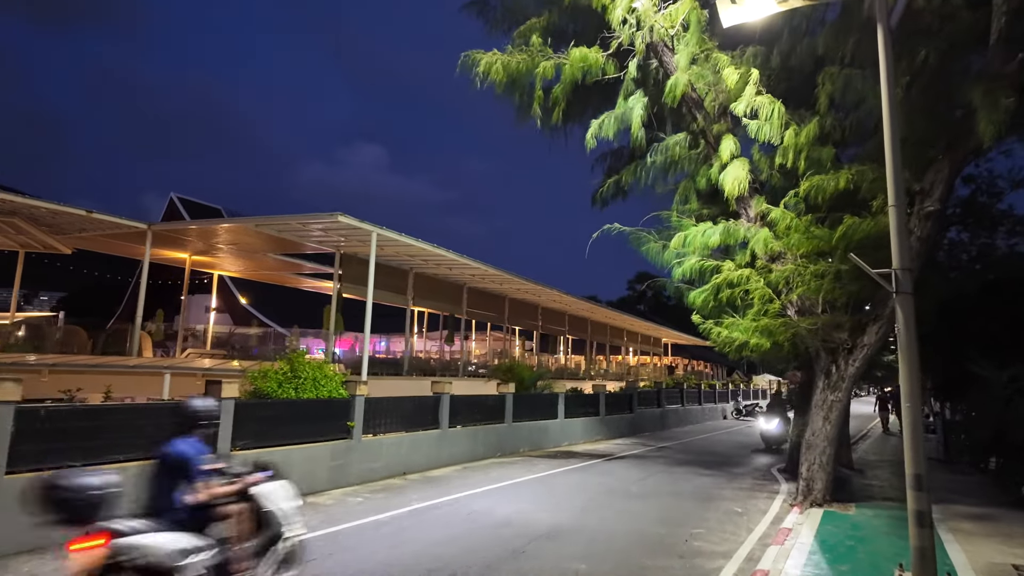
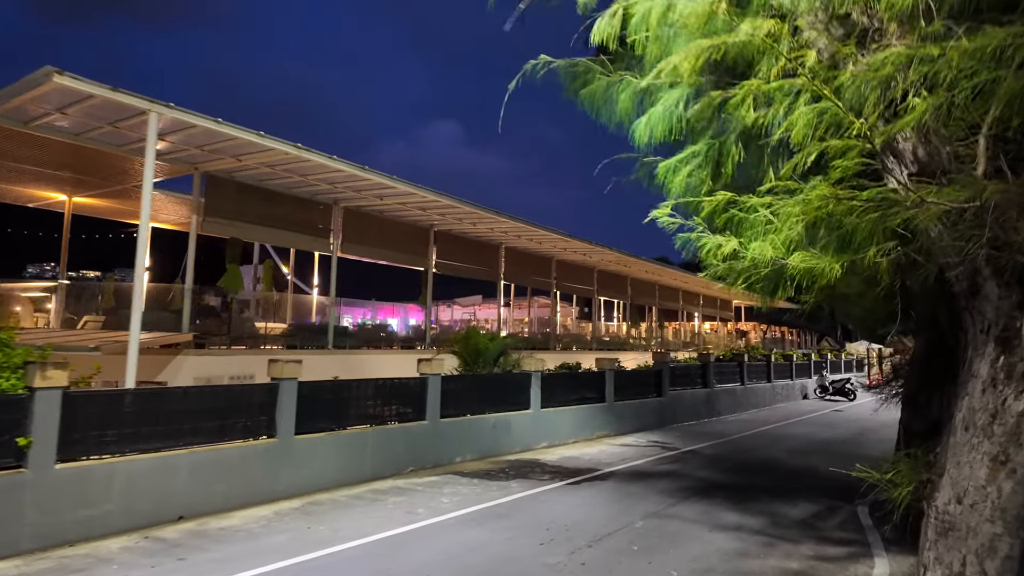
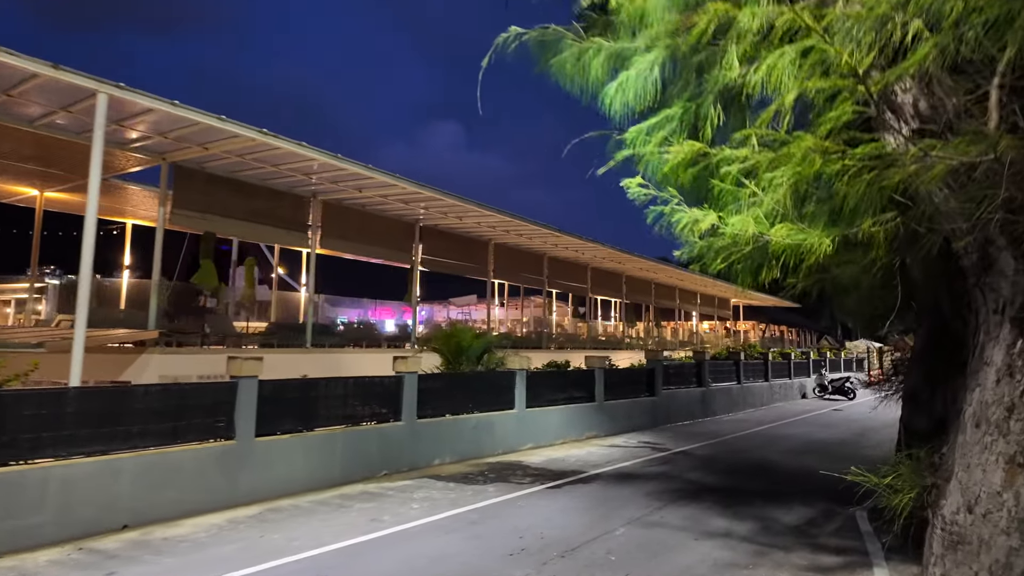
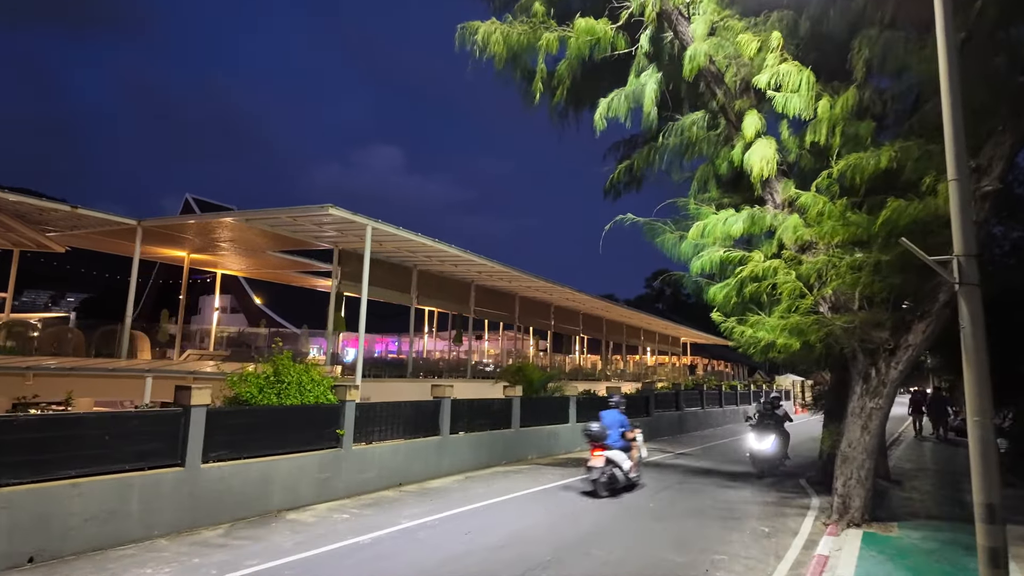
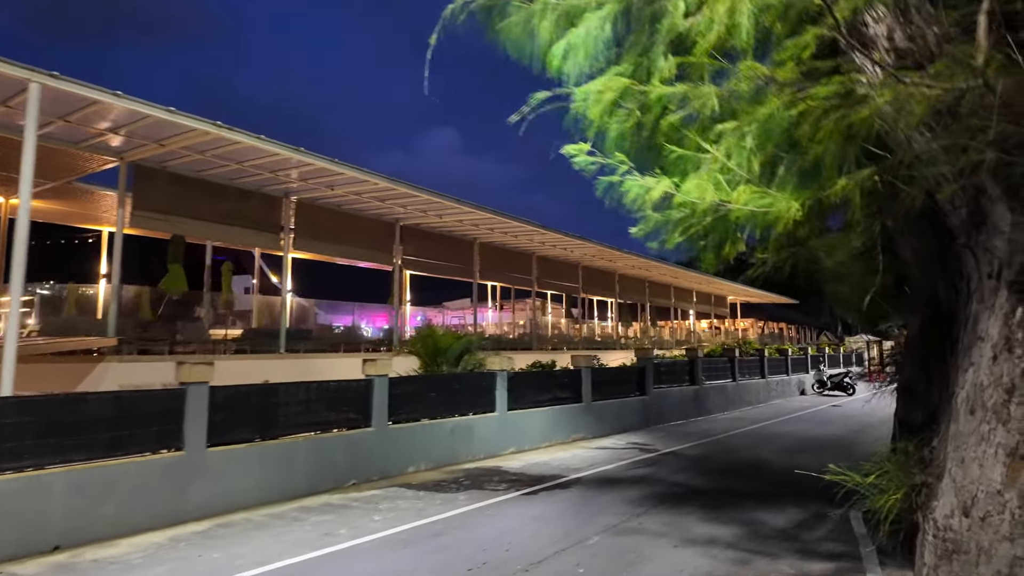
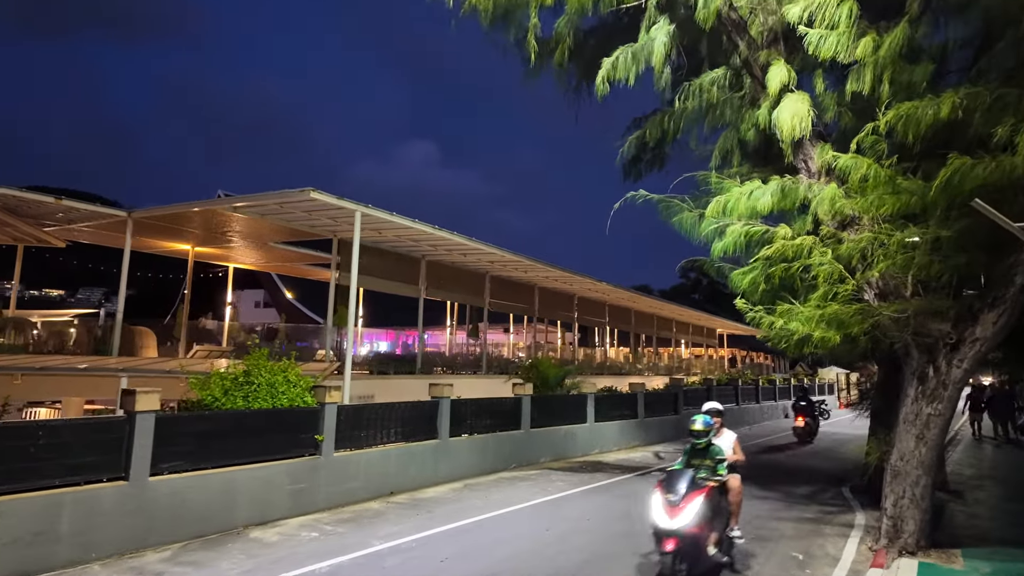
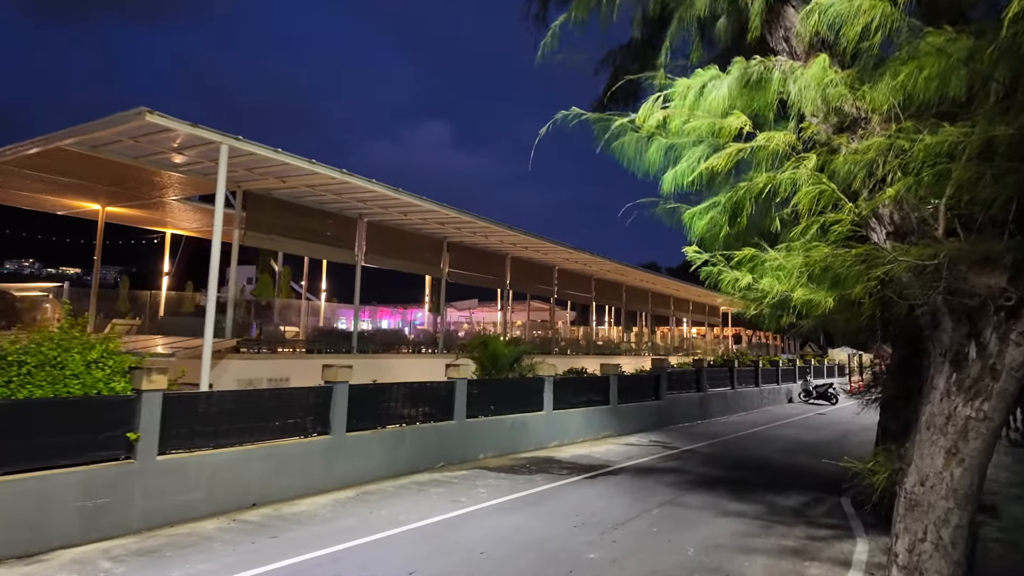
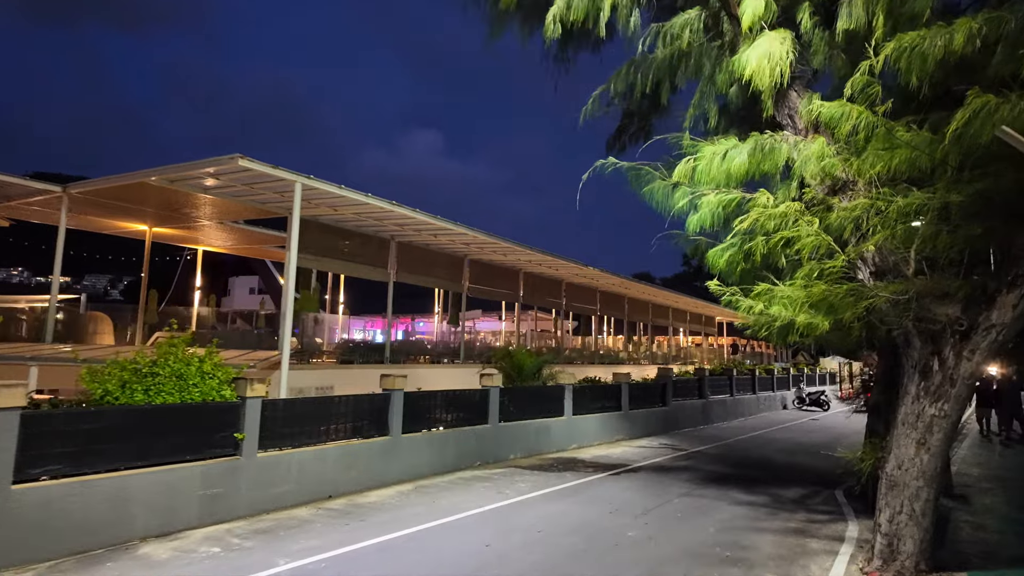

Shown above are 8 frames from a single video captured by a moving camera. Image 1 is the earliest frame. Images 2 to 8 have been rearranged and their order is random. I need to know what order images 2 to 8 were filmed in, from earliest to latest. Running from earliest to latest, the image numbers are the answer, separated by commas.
4, 6, 8, 7, 2, 3, 5
